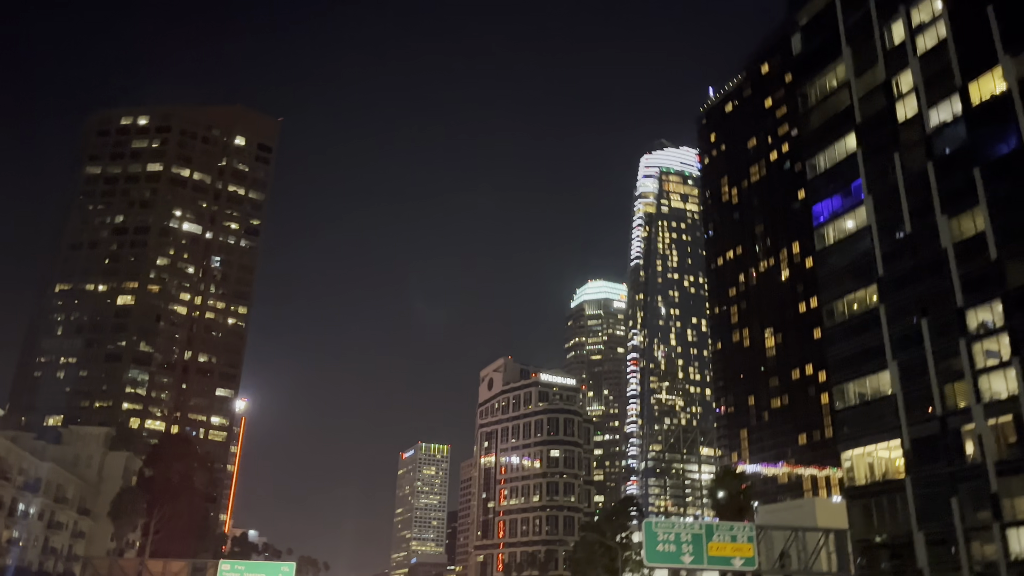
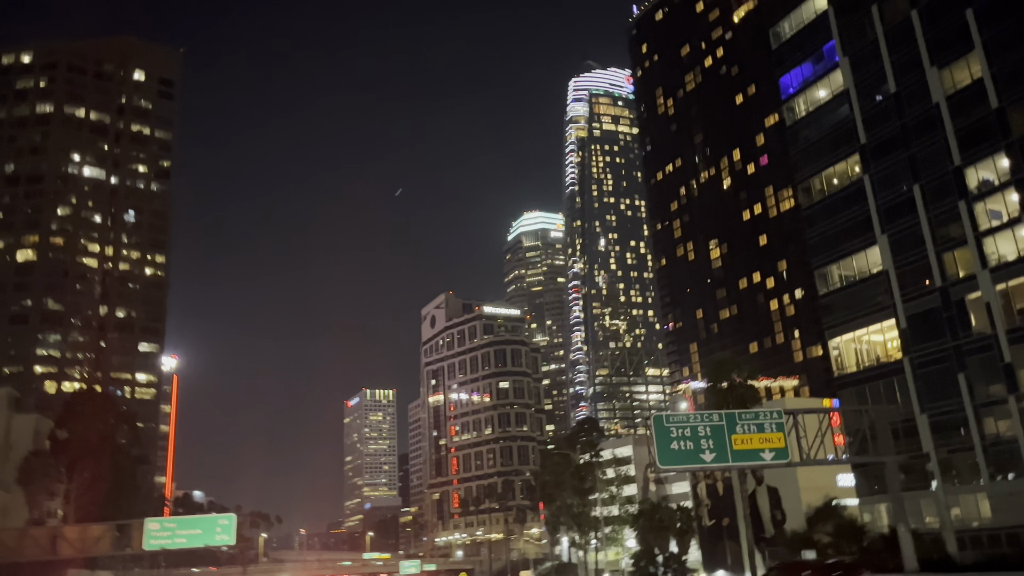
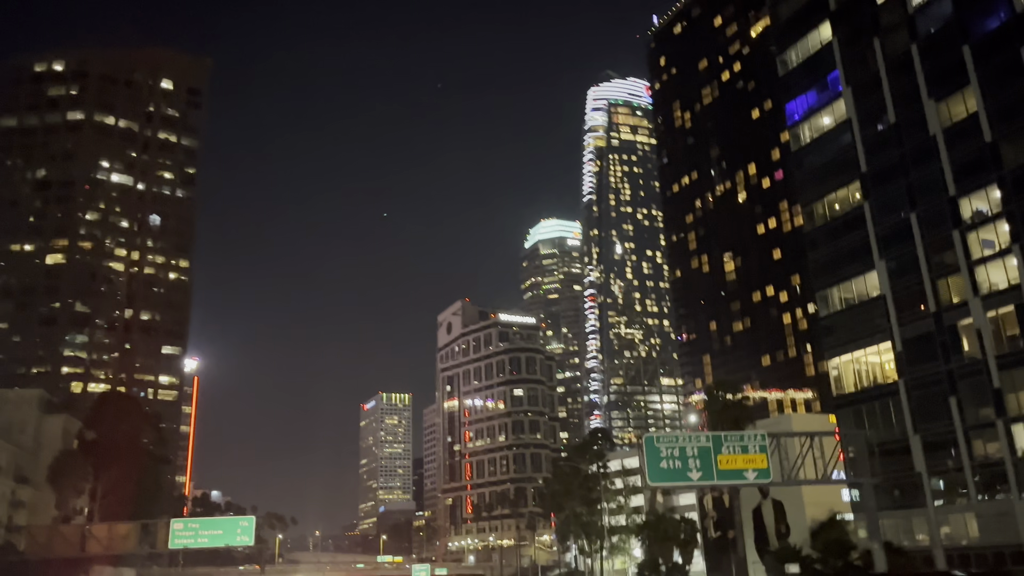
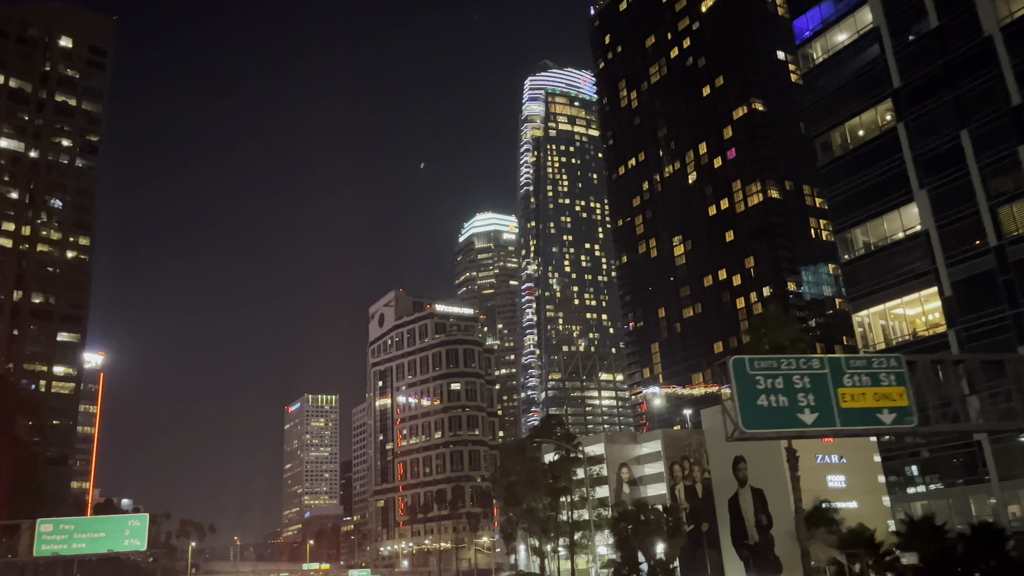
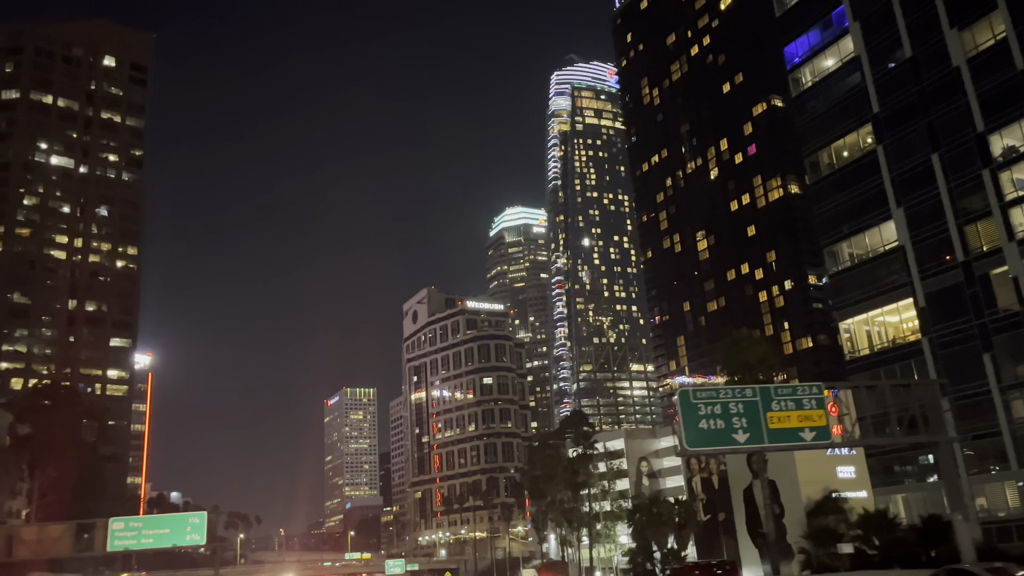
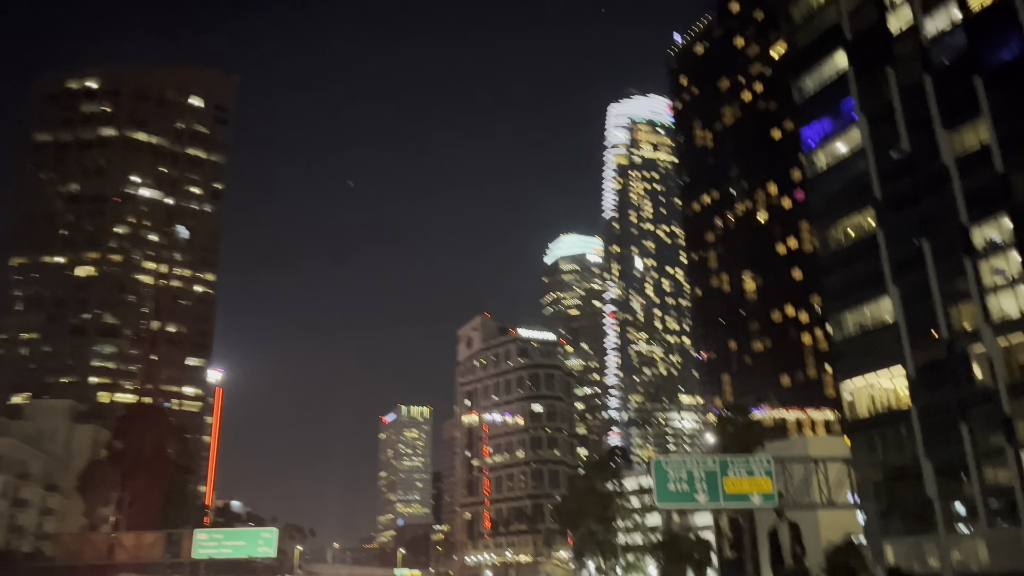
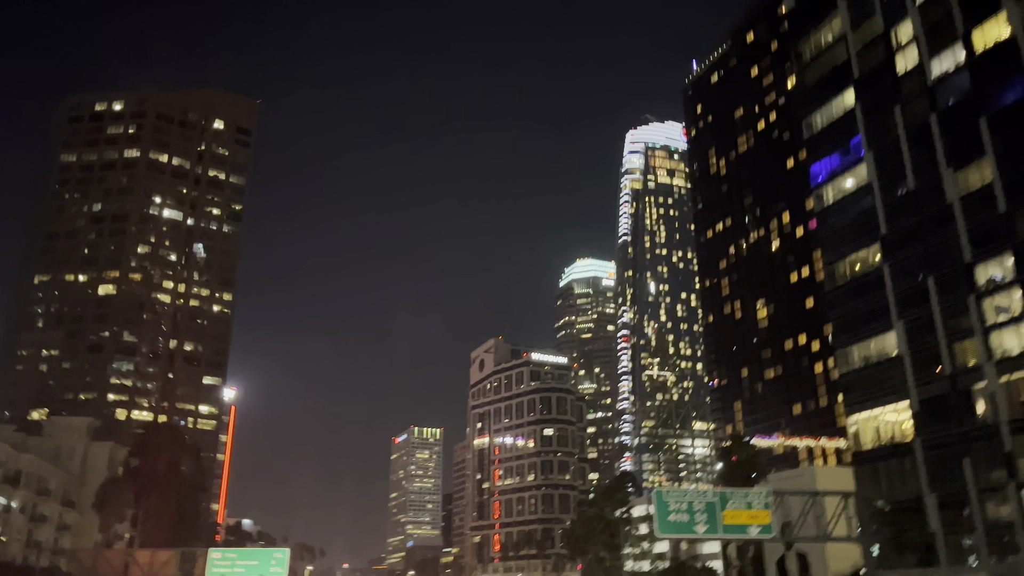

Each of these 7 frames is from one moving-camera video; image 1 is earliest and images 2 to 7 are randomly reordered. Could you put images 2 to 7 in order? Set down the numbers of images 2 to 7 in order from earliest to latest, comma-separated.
7, 6, 3, 2, 5, 4
